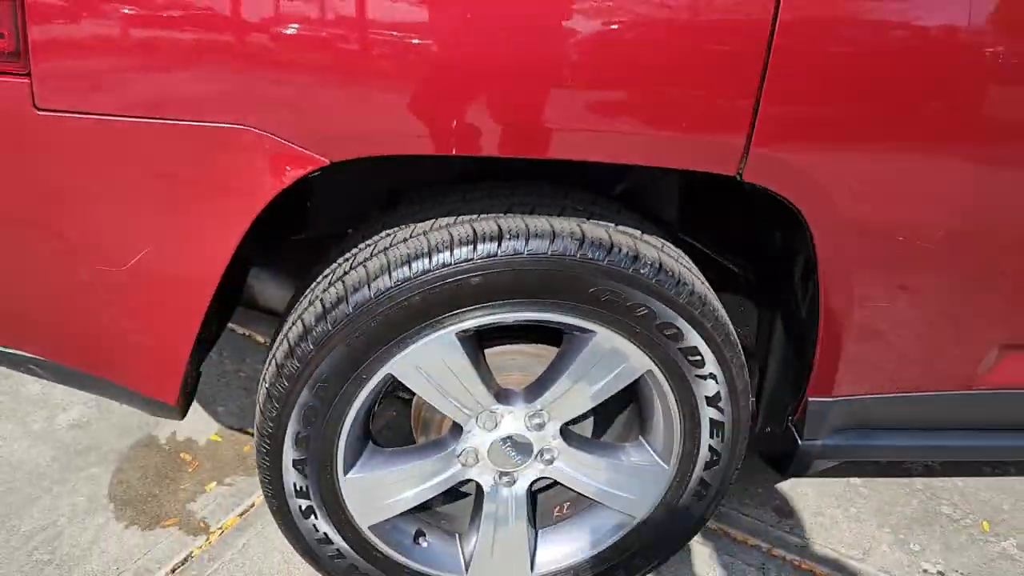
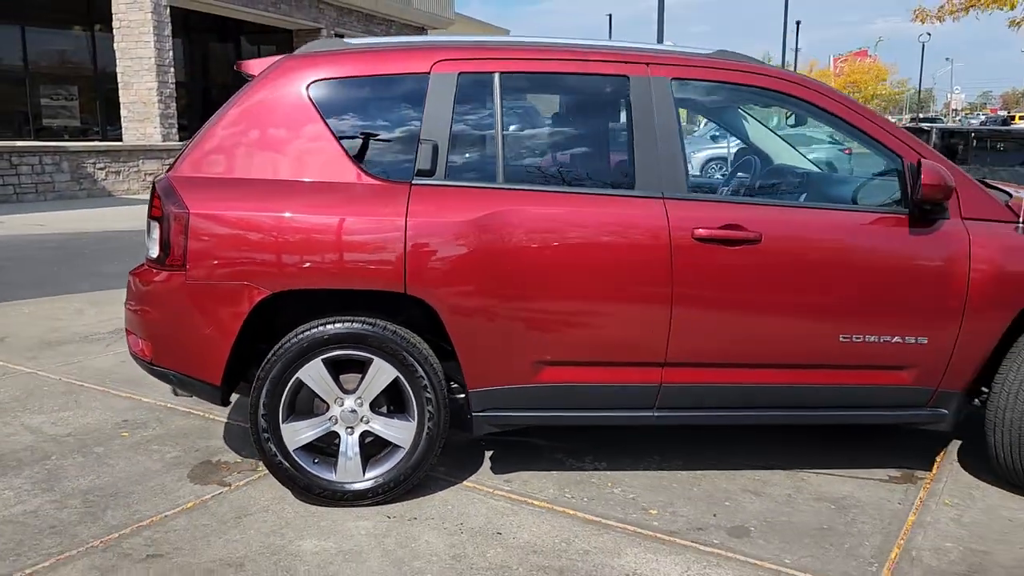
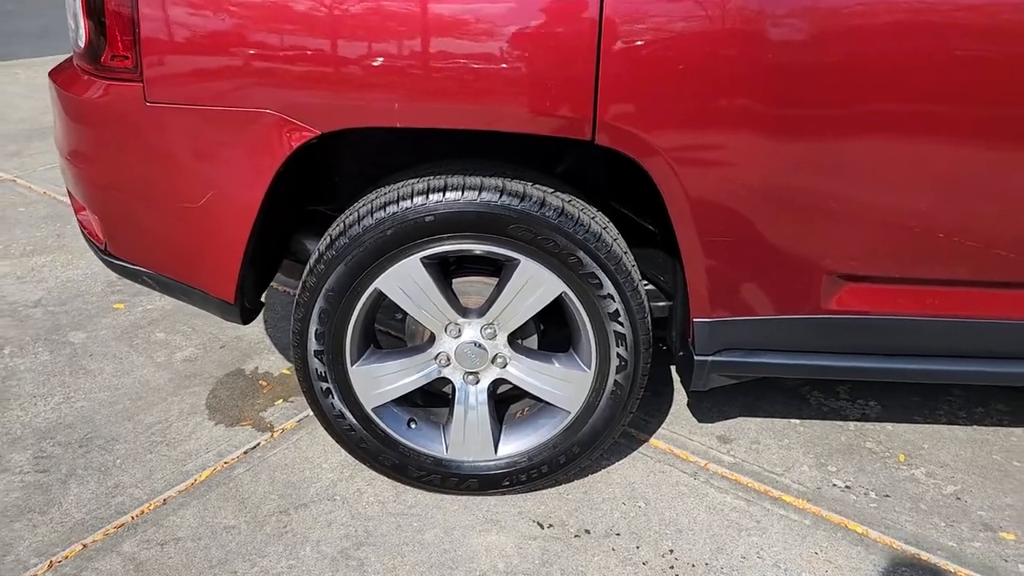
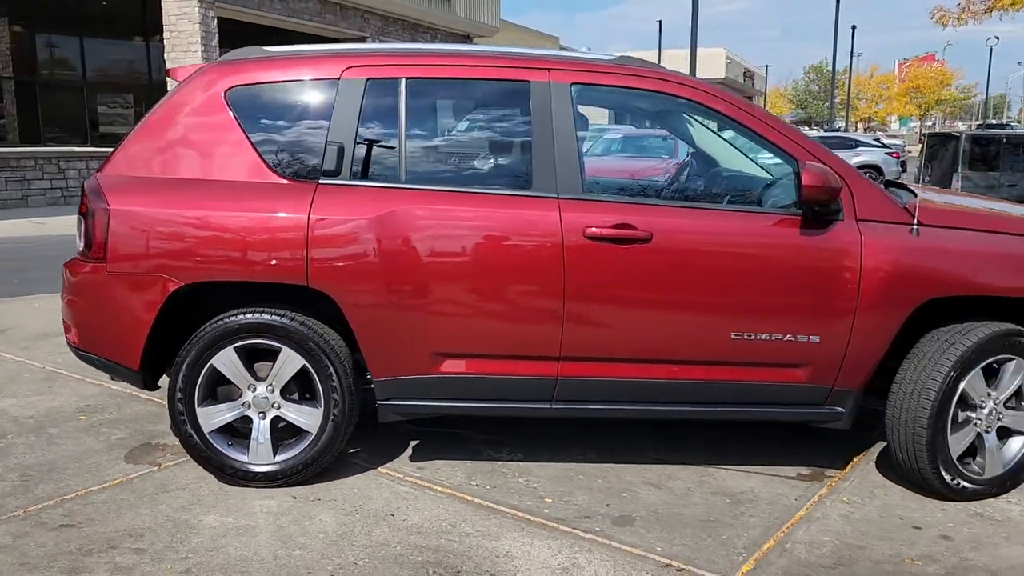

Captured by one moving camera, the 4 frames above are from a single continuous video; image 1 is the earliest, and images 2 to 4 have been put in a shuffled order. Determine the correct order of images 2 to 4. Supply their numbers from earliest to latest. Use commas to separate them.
3, 2, 4
